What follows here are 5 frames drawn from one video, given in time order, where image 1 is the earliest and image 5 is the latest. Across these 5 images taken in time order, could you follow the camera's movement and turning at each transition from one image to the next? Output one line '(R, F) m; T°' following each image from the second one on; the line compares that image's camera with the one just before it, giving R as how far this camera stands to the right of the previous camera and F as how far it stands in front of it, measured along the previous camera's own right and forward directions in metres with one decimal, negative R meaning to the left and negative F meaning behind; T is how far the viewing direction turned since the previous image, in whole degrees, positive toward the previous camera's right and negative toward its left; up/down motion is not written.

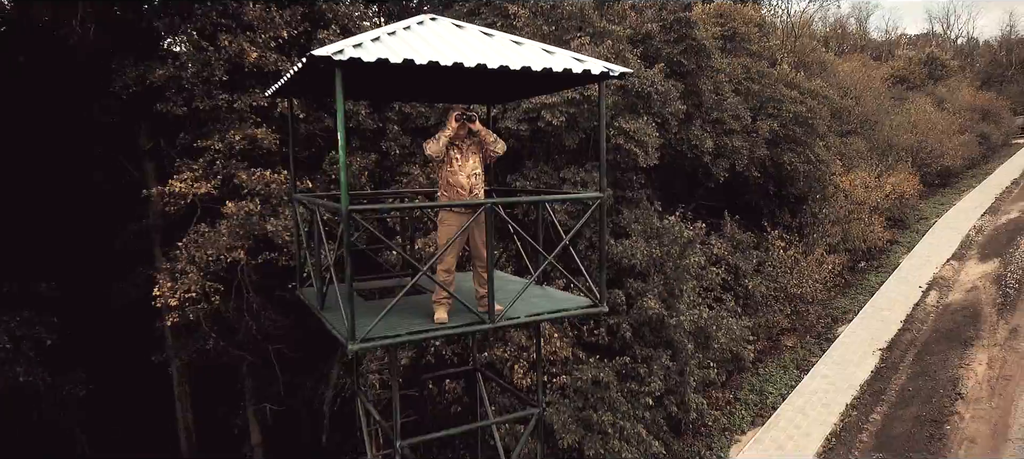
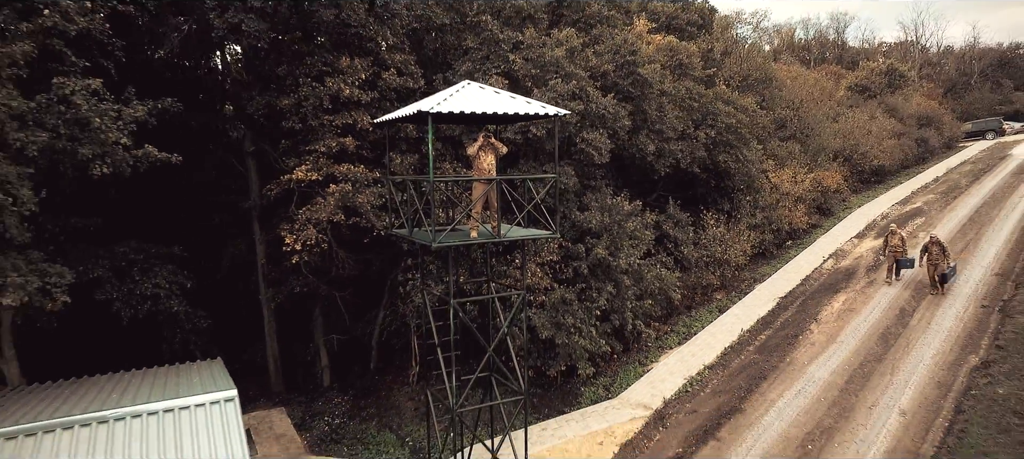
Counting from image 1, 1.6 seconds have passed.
(0.0, -3.8) m; 0°
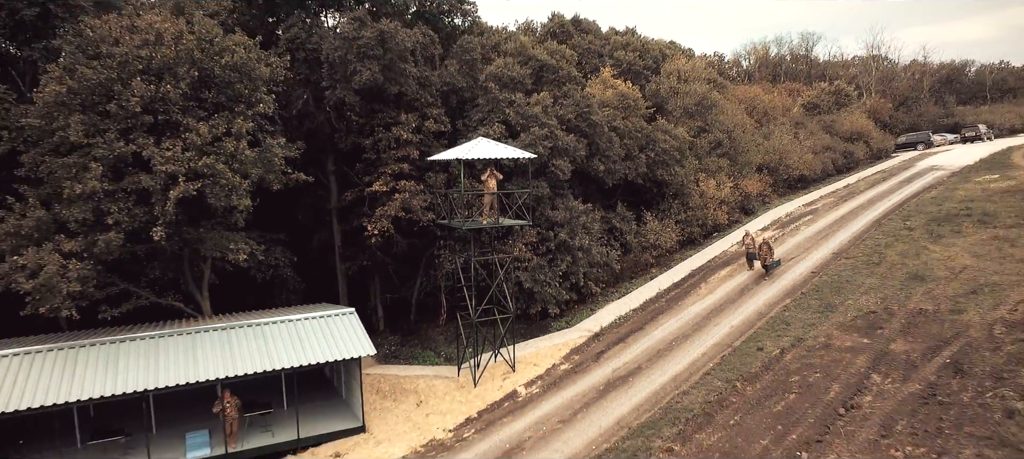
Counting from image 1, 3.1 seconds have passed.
(+0.2, -6.3) m; 0°
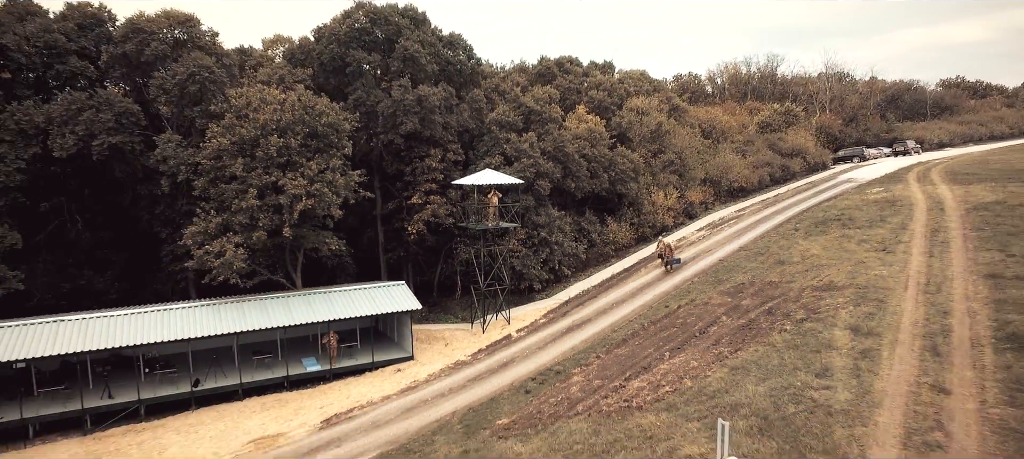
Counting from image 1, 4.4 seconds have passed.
(+0.1, -7.3) m; 0°
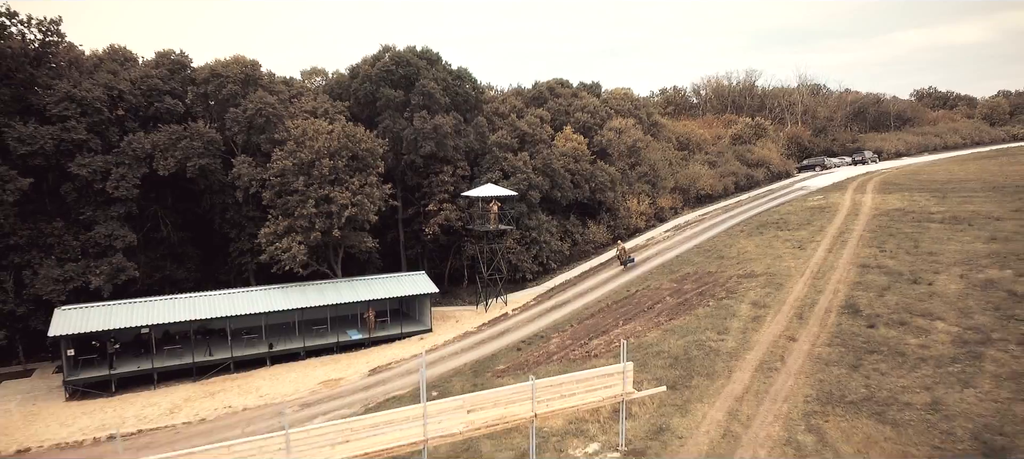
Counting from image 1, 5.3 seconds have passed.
(+0.2, -5.9) m; 0°
